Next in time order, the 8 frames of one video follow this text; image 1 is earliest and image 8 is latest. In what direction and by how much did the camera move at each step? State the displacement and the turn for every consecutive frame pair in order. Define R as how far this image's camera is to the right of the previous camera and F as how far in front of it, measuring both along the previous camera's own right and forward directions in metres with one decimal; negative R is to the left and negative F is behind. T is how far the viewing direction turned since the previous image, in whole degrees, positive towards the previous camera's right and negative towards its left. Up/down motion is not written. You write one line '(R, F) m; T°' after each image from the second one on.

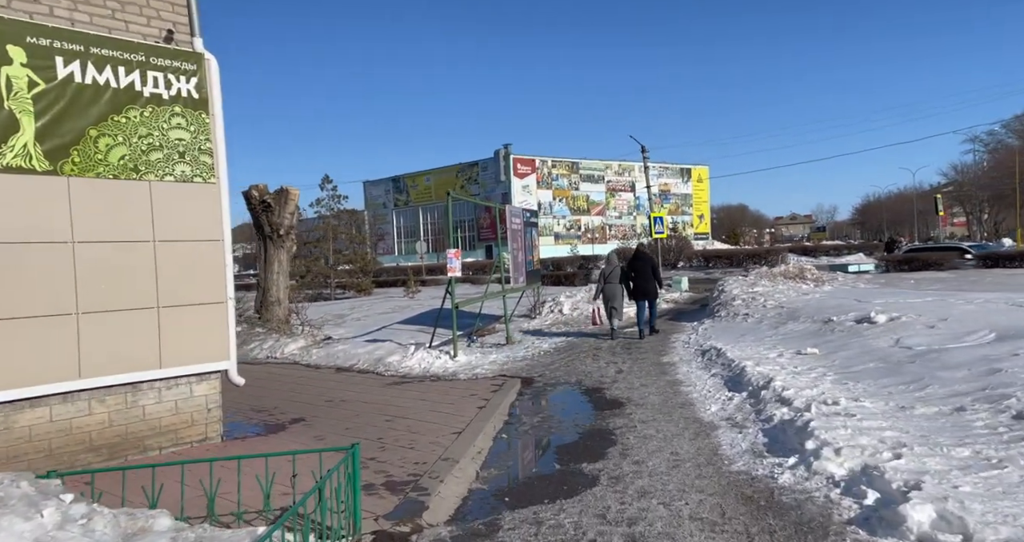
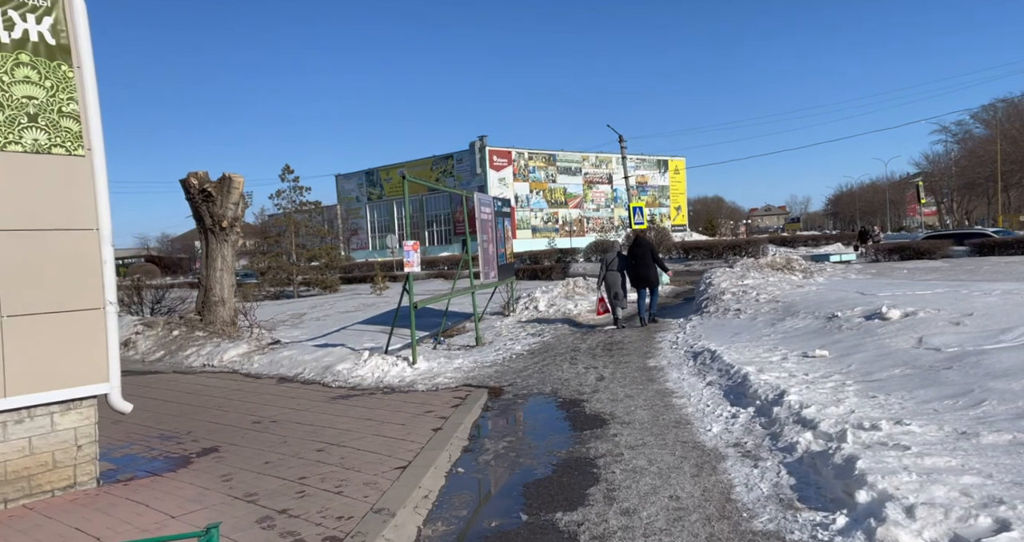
(+0.2, +1.2) m; +2°
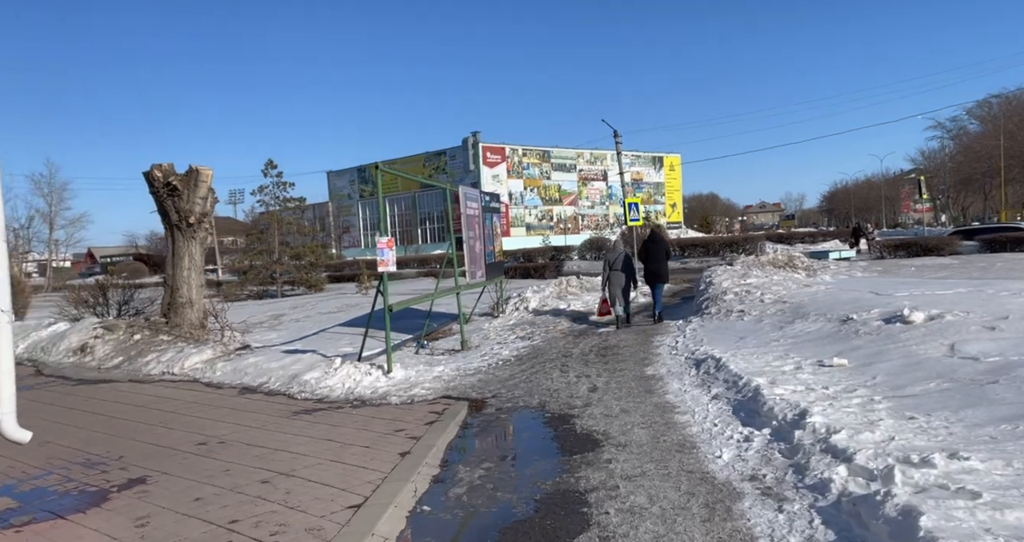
(+0.1, +0.8) m; 0°
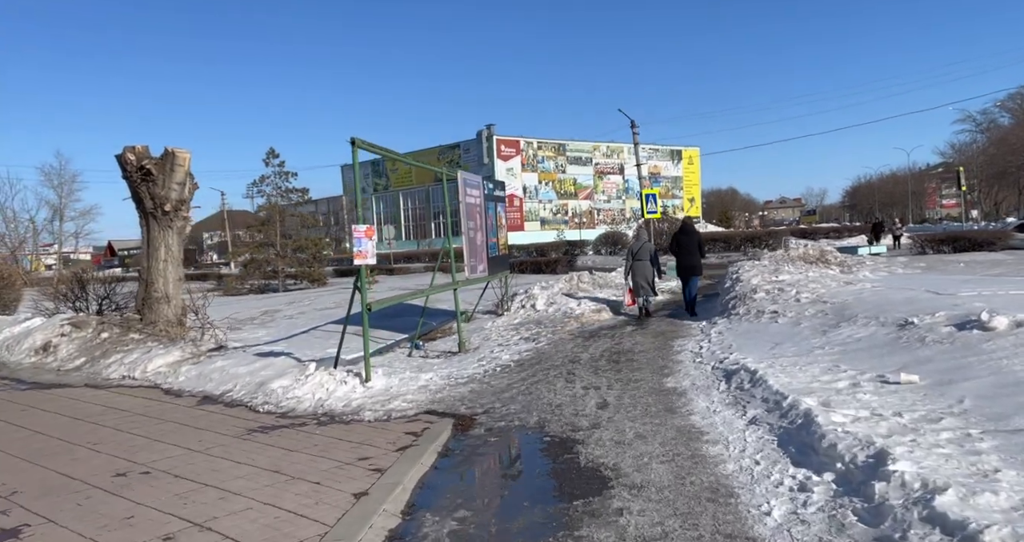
(+0.2, +1.2) m; -1°
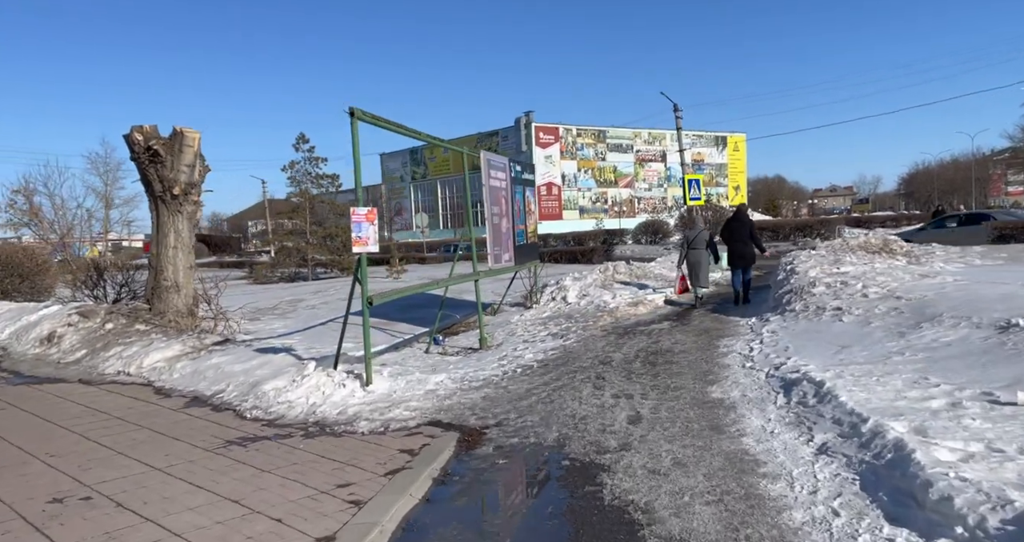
(+0.2, +0.9) m; -4°
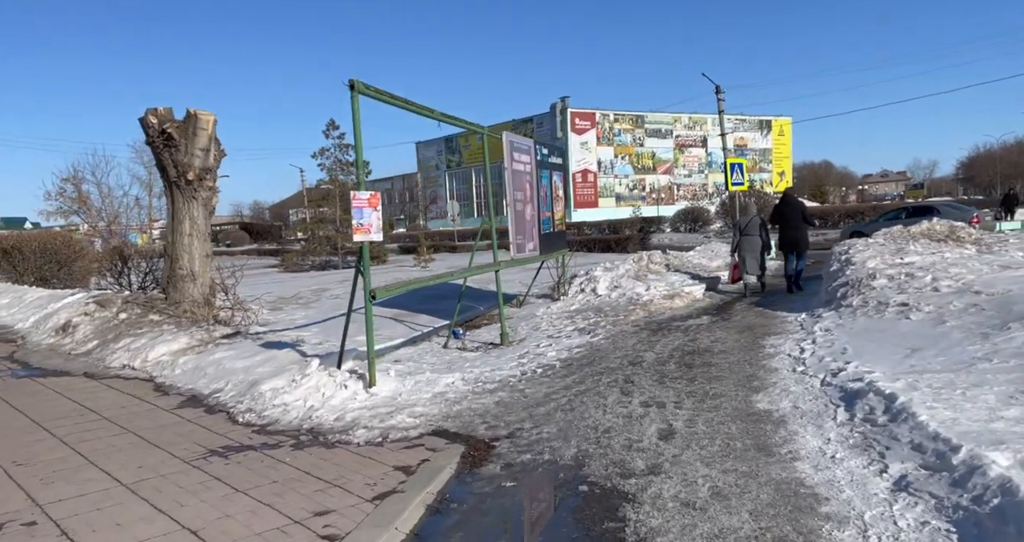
(+0.2, +0.7) m; -3°
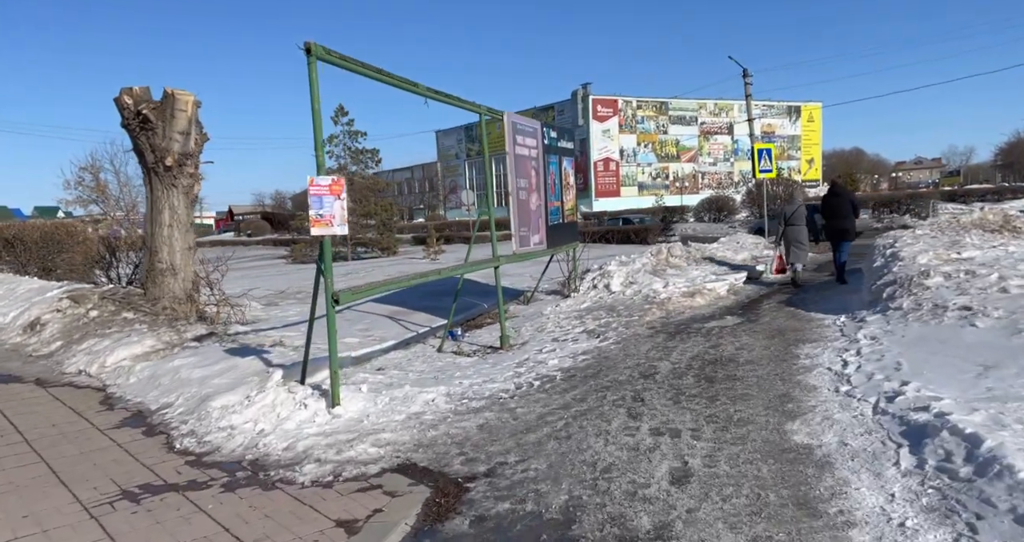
(+0.3, +0.9) m; -2°
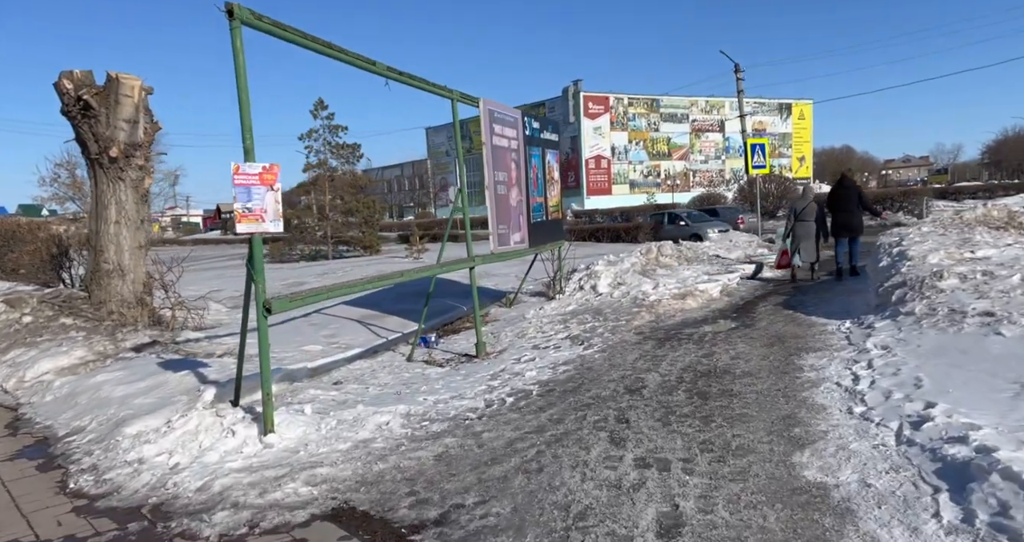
(+0.2, +0.7) m; +1°
